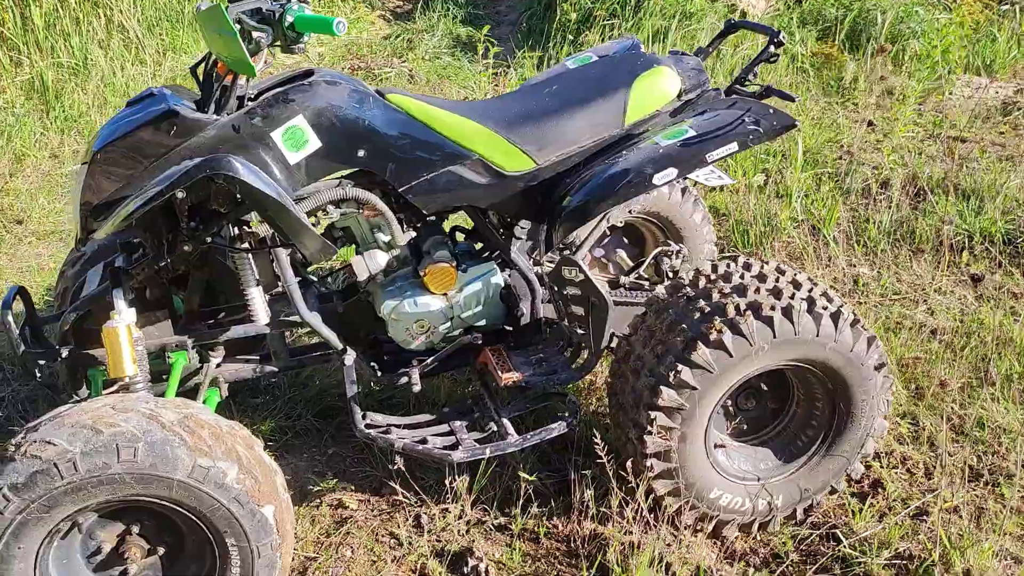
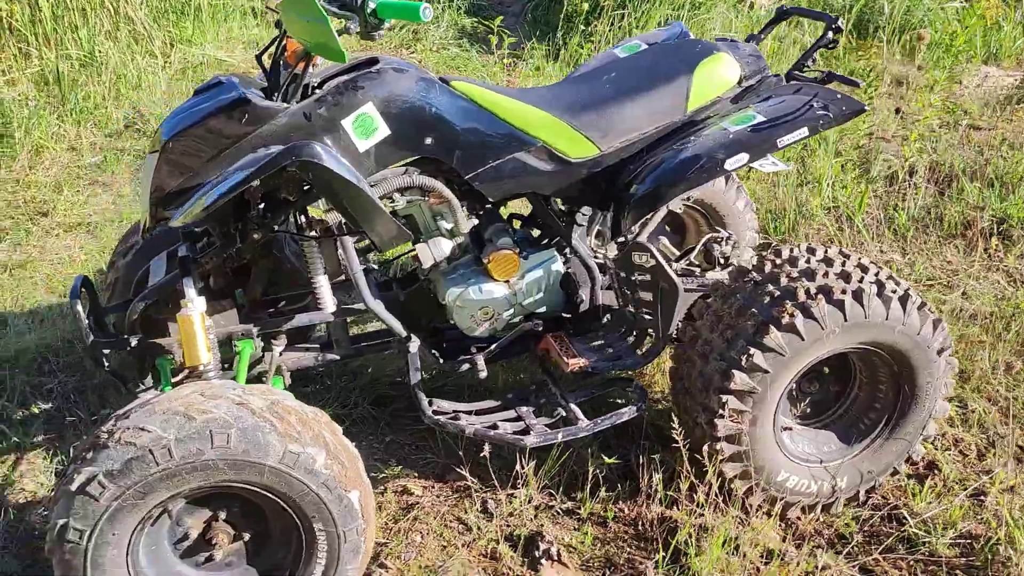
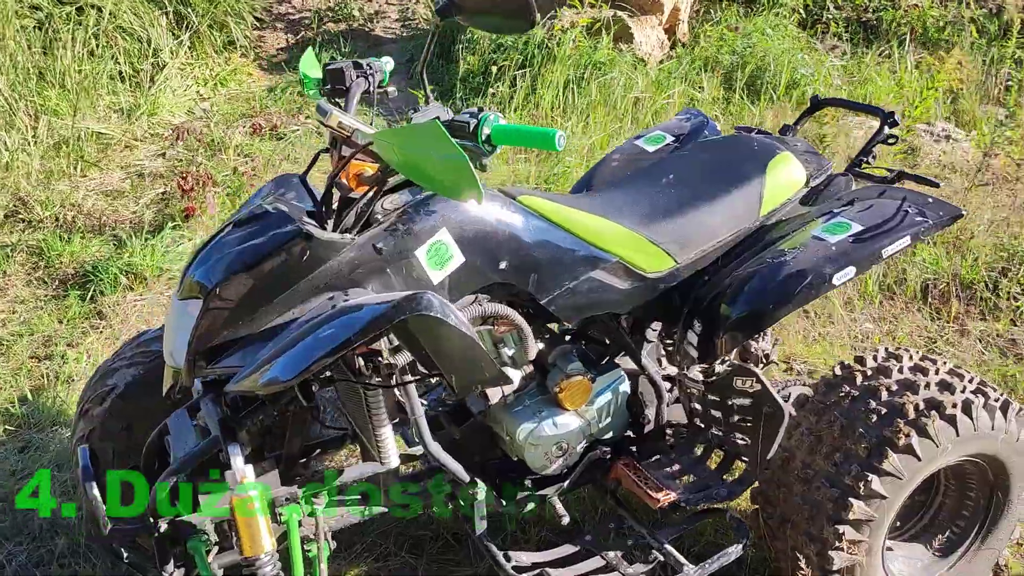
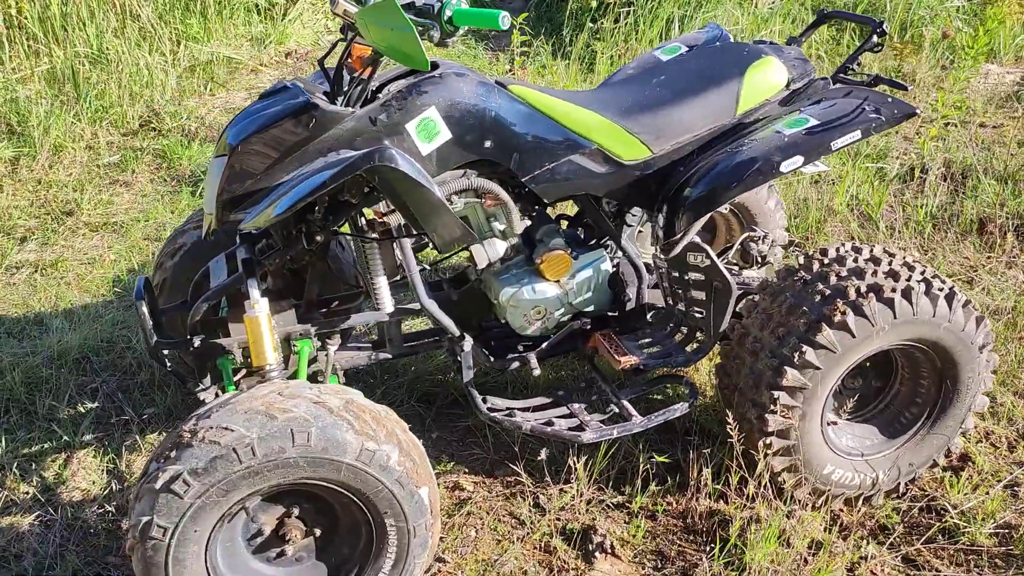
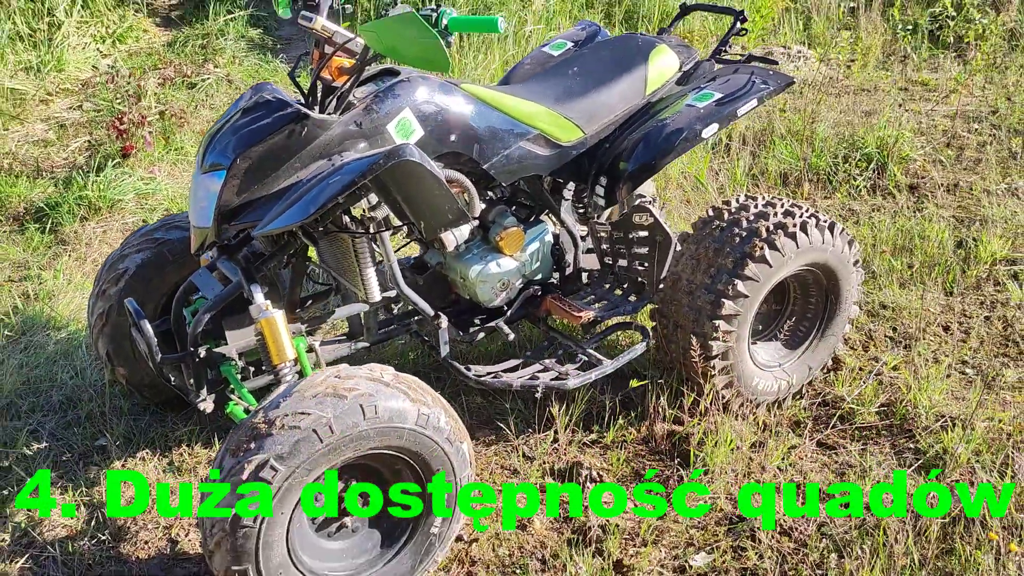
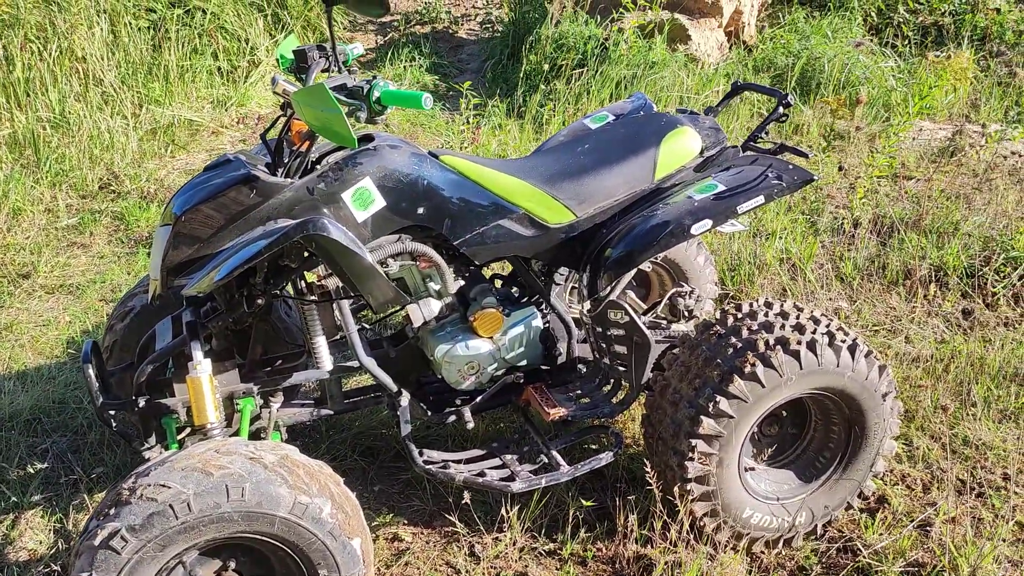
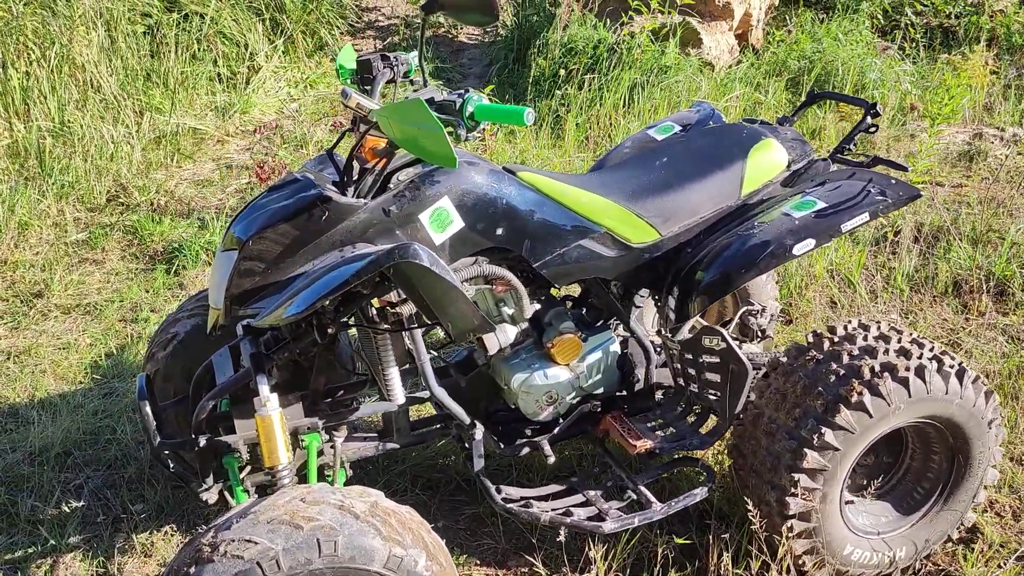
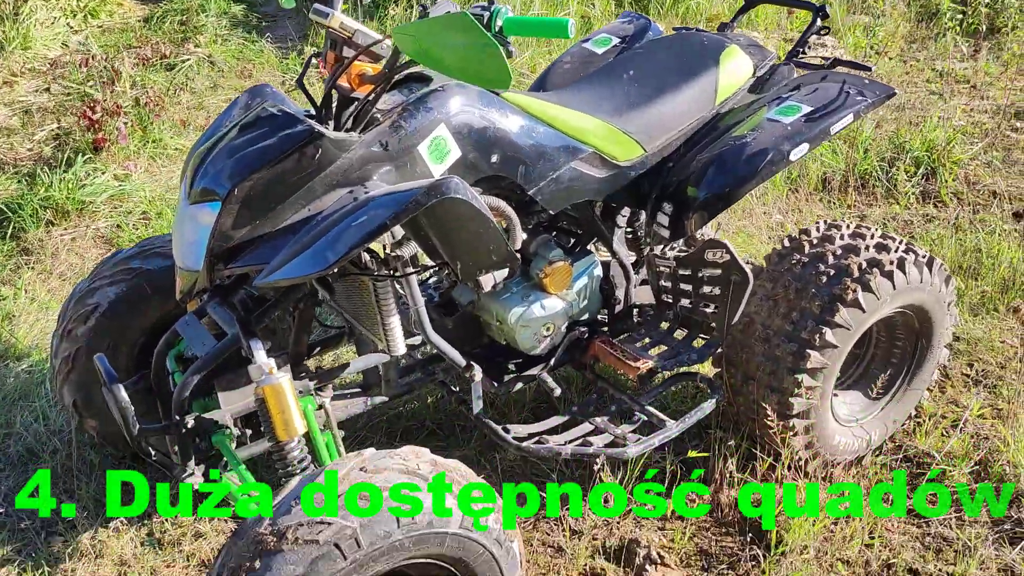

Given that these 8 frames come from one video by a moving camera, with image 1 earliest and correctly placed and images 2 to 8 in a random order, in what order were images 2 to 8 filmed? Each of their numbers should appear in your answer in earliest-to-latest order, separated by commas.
2, 4, 6, 7, 3, 8, 5
